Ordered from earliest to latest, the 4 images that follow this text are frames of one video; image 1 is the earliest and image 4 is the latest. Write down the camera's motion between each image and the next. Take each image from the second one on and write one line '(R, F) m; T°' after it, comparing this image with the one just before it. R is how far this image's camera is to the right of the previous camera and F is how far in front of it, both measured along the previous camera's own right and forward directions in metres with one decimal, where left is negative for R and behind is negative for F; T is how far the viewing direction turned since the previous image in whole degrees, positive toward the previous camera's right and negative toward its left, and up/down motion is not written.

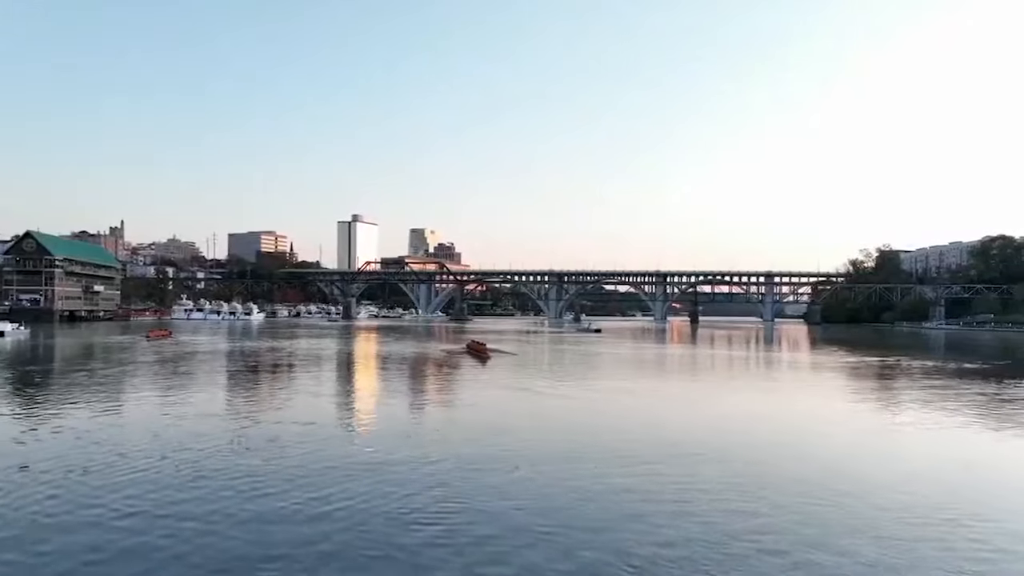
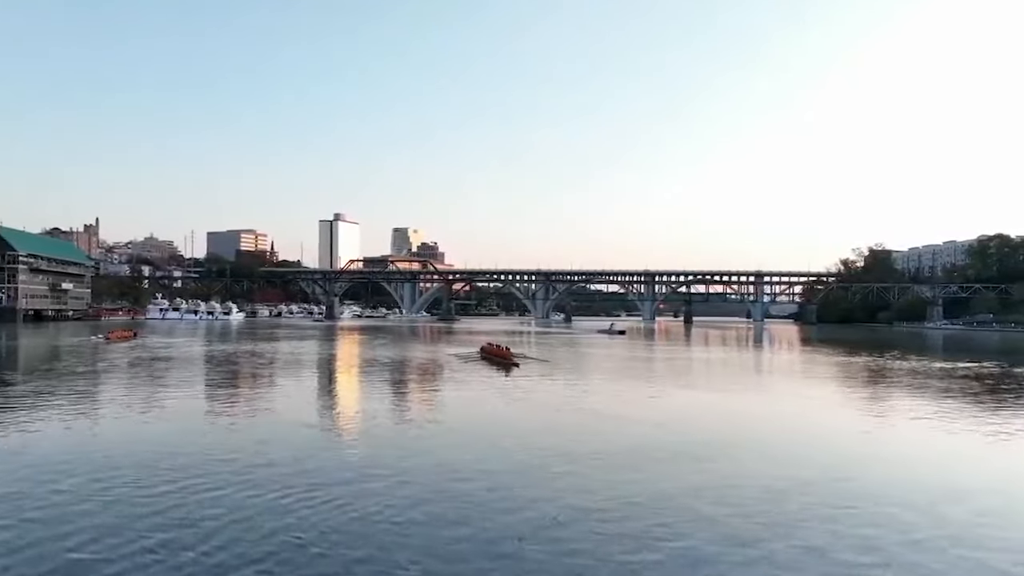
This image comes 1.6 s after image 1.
(-0.5, +1.7) m; +1°
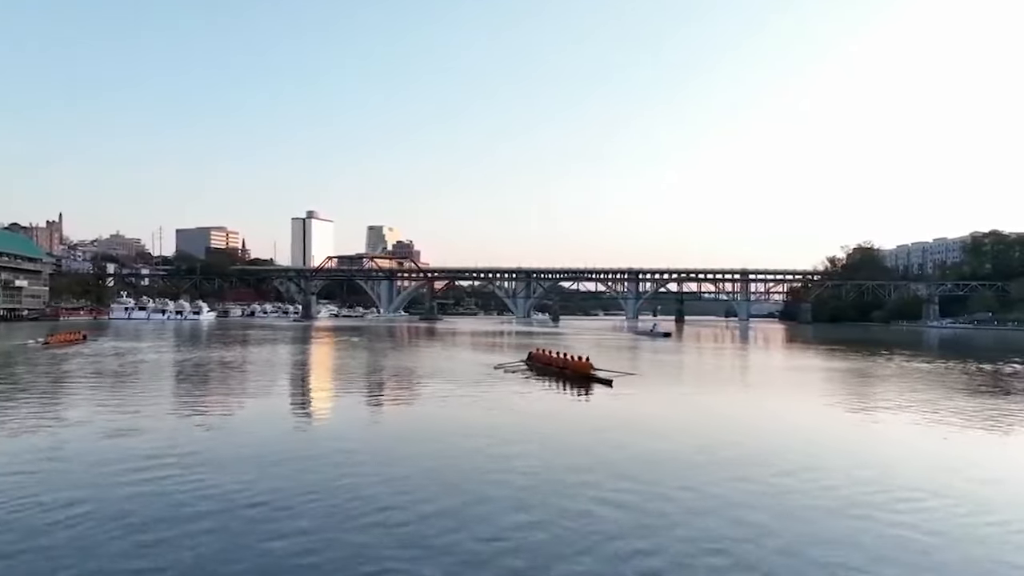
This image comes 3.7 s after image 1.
(-0.8, +2.2) m; +2°
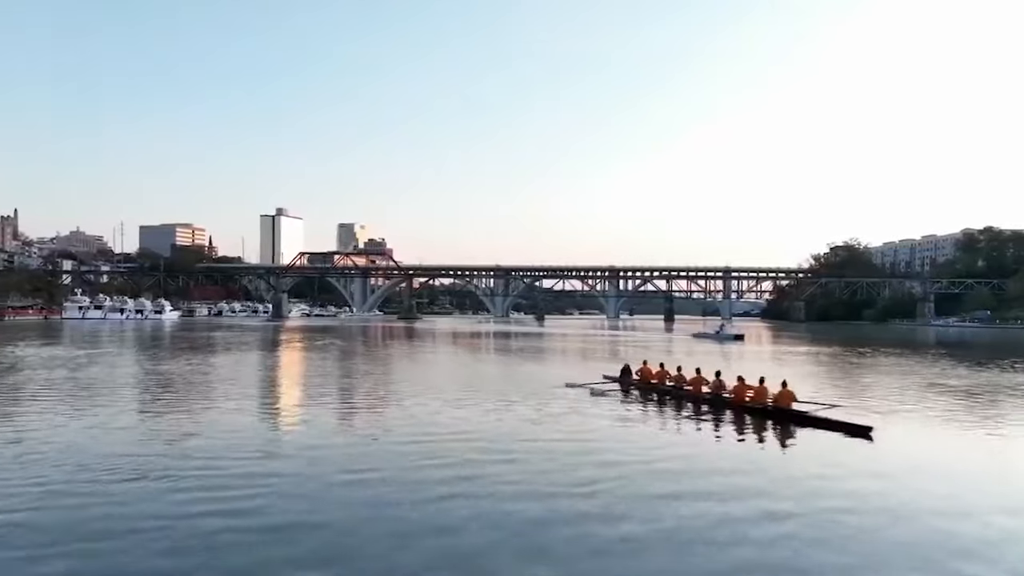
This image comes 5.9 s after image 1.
(-0.7, +2.5) m; +2°
